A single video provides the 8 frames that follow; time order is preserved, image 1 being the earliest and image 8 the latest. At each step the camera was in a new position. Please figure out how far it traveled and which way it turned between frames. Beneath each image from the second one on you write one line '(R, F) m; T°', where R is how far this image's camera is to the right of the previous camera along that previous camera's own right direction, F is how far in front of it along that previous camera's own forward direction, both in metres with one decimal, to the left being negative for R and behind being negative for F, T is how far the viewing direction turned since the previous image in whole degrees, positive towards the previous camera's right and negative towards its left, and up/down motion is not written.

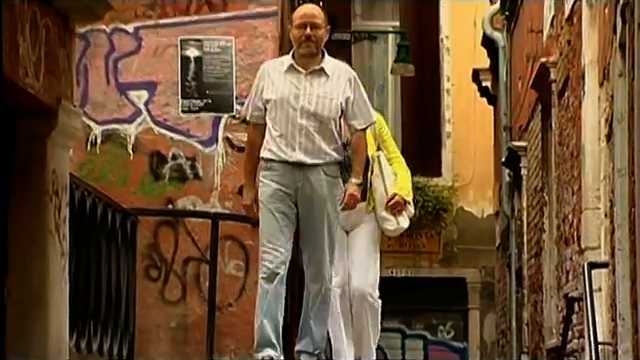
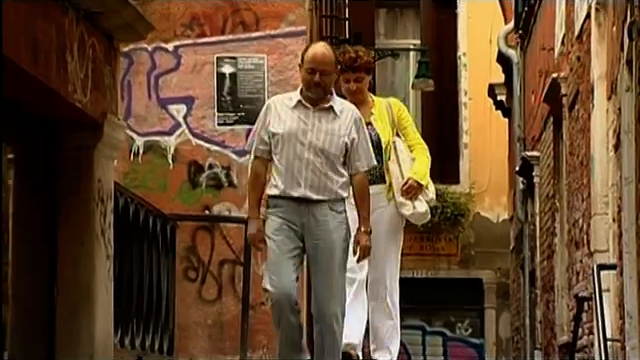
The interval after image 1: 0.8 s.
(0.0, -0.6) m; -1°
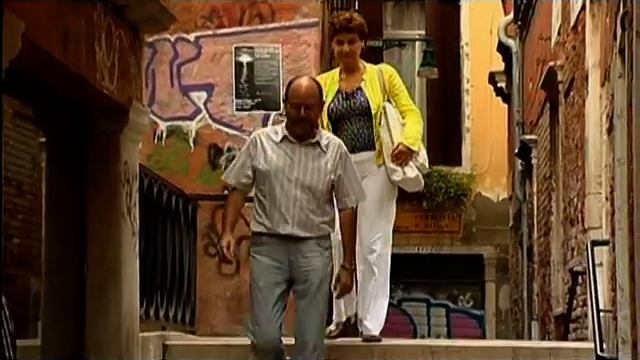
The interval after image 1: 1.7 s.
(0.0, -0.6) m; -1°
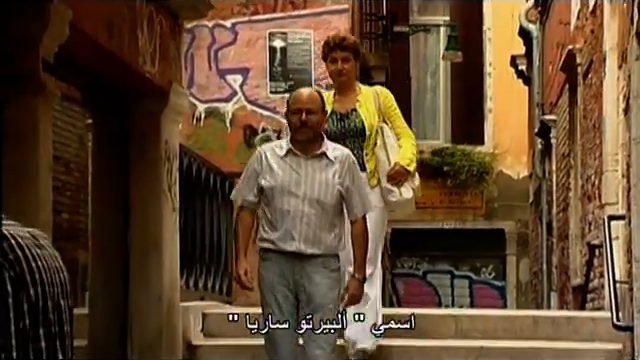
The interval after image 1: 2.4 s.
(0.0, -0.5) m; -2°
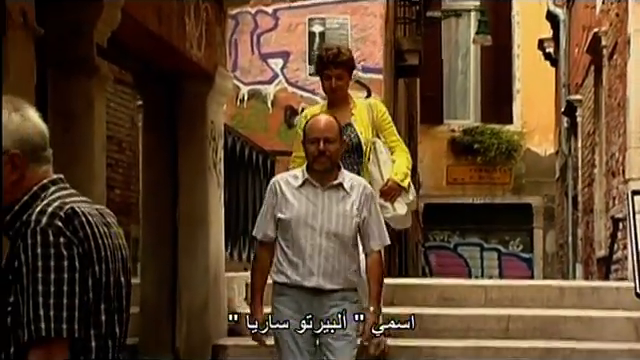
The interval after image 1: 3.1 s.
(0.0, -0.5) m; -2°
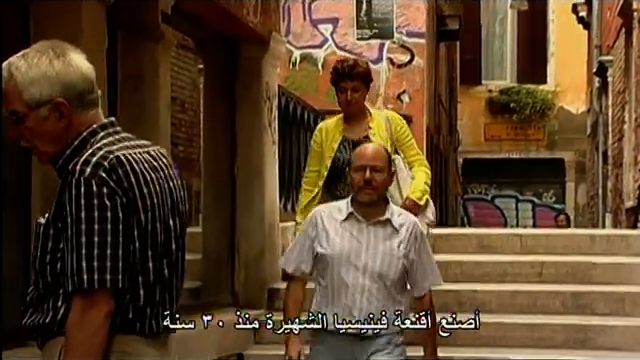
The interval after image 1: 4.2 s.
(-0.2, -0.8) m; -2°
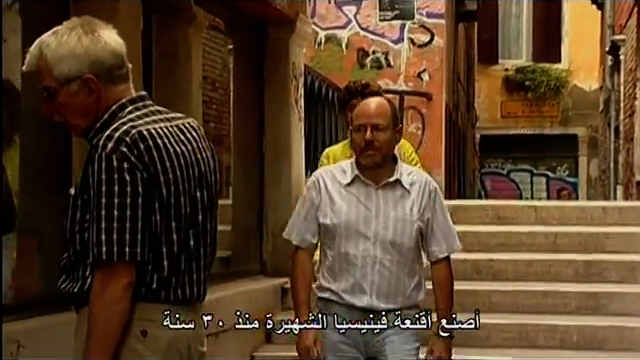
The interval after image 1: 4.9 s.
(-0.1, -0.5) m; -1°
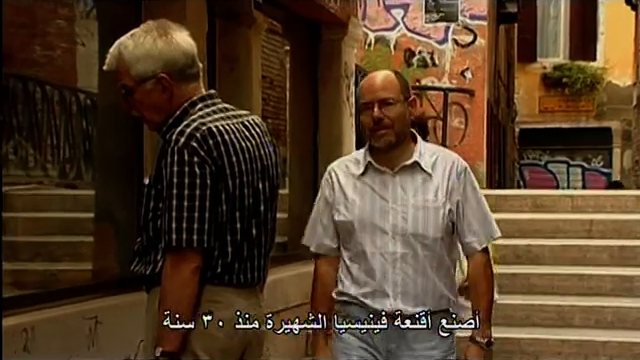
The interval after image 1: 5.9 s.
(-0.2, -0.8) m; -2°
